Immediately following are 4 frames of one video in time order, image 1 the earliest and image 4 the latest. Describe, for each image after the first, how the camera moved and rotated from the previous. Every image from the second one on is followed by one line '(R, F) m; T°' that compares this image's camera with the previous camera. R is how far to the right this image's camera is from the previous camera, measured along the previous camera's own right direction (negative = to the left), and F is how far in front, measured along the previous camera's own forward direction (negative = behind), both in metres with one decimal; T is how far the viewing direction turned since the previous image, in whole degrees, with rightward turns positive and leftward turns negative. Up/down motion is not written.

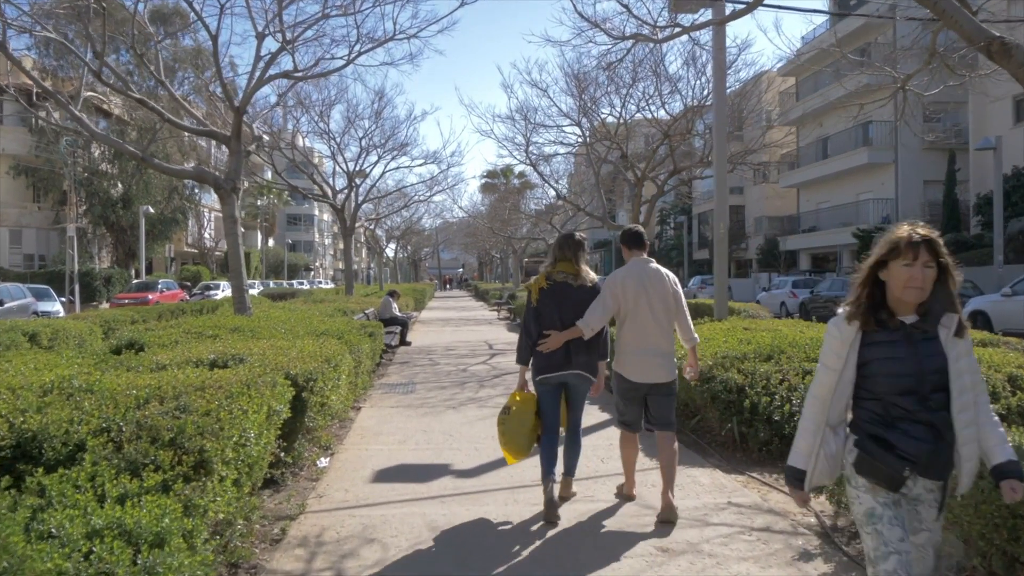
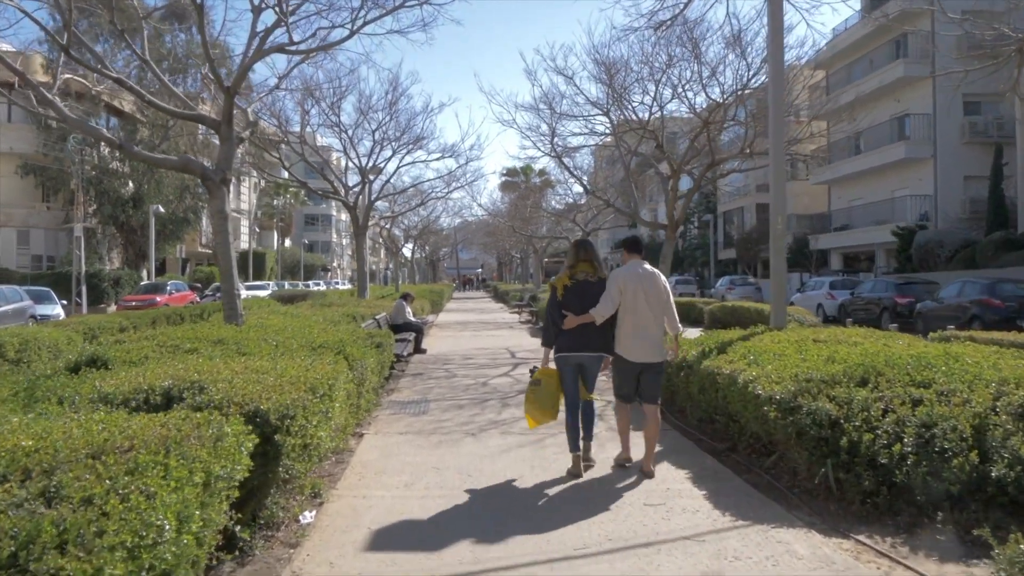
(-0.1, +1.5) m; -1°
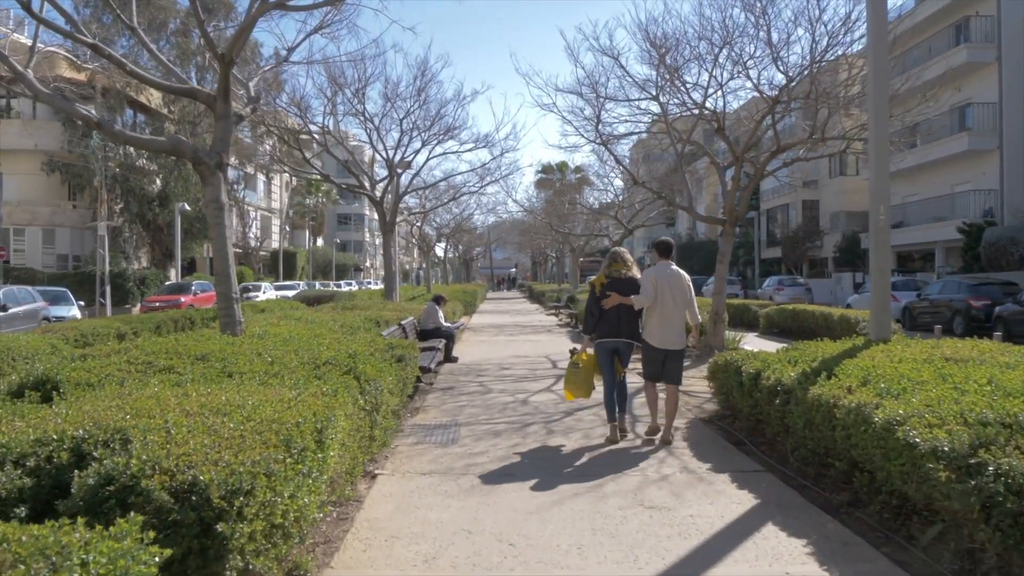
(-0.1, +1.7) m; -2°
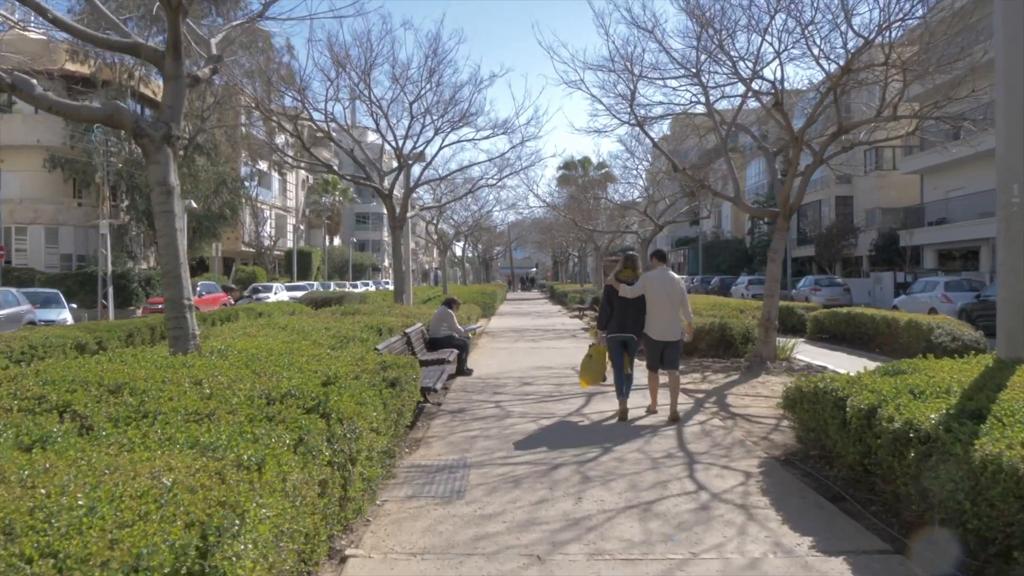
(0.0, +1.9) m; -1°
